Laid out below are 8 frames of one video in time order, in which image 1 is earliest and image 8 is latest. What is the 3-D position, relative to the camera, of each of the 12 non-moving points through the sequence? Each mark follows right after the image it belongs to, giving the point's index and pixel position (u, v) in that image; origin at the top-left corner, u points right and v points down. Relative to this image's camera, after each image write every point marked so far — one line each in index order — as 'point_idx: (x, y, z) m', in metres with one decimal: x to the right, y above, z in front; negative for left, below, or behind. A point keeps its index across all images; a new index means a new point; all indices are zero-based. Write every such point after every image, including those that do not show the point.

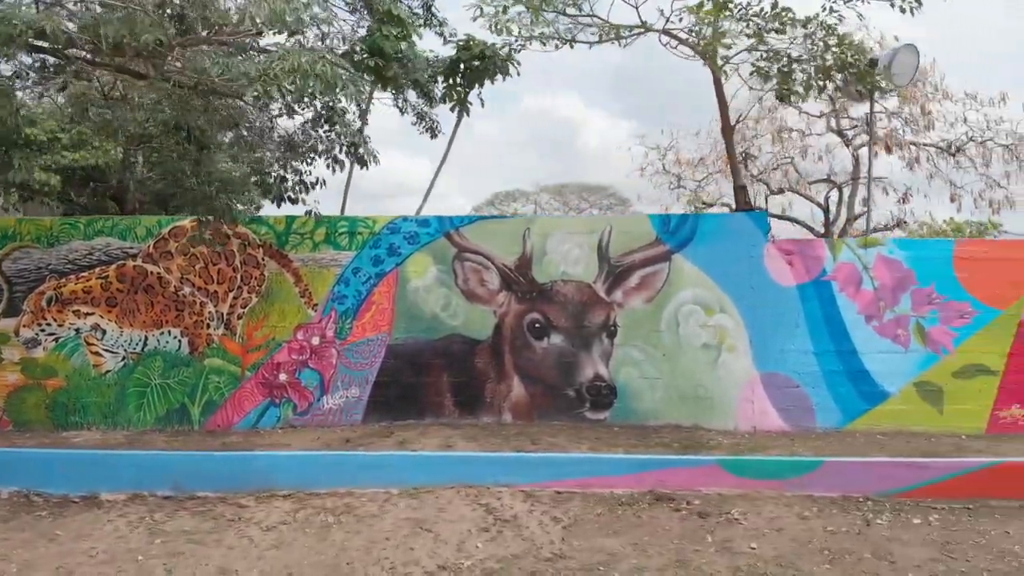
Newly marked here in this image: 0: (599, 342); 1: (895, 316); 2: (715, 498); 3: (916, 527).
0: (+0.9, -0.5, +6.0) m
1: (+3.5, -0.3, +6.0) m
2: (+1.5, -1.5, +4.8) m
3: (+2.8, -1.6, +4.6) m
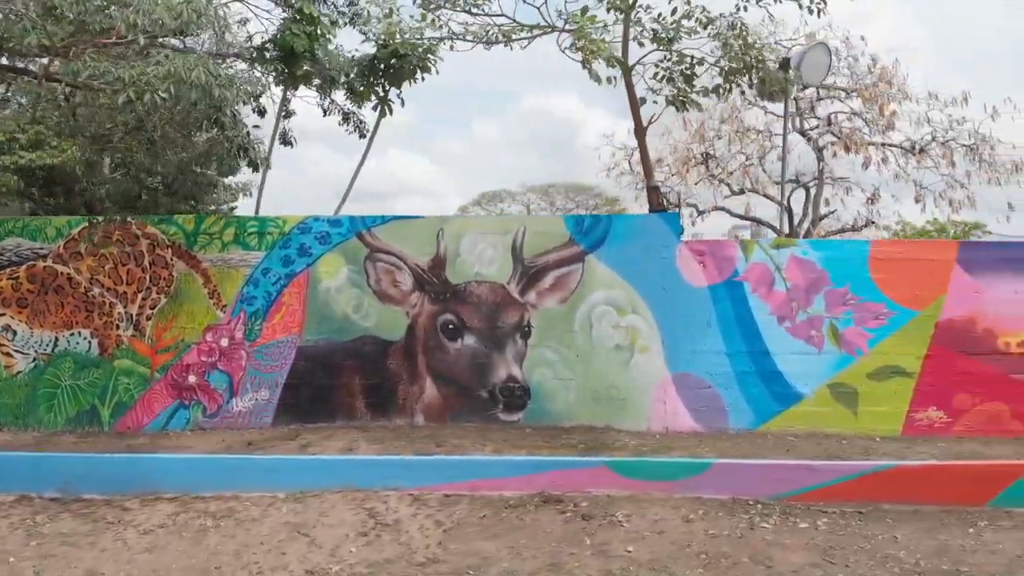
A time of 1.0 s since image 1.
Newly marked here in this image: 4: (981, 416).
0: (+0.1, -0.5, +5.9) m
1: (+2.7, -0.3, +6.0) m
2: (+0.7, -1.5, +4.7) m
3: (+2.0, -1.6, +4.5) m
4: (+4.2, -1.2, +6.0) m
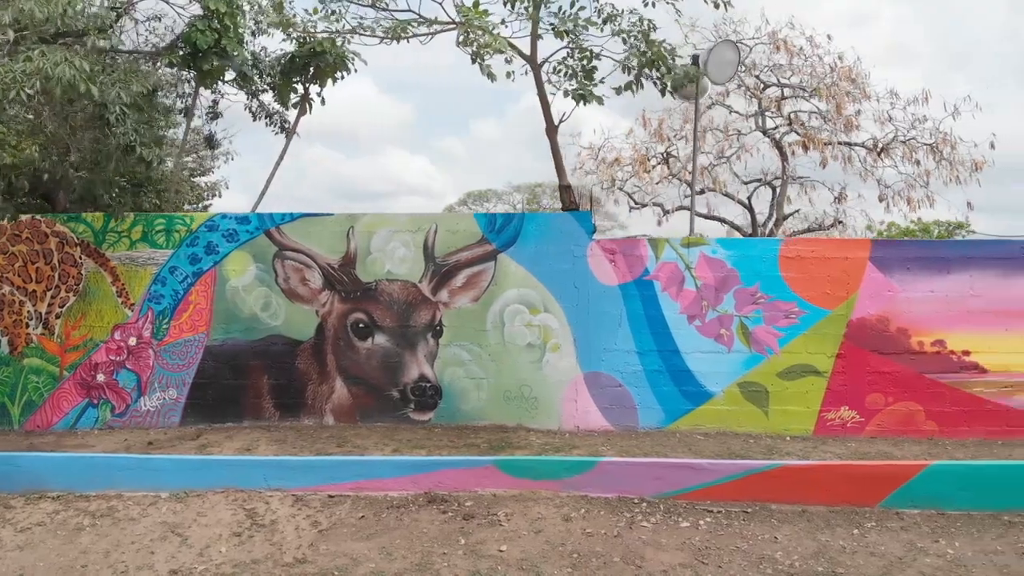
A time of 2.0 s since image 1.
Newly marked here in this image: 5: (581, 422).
0: (-0.8, -0.5, +5.9) m
1: (+1.9, -0.3, +5.9) m
2: (-0.2, -1.5, +4.7) m
3: (+1.2, -1.6, +4.5) m
4: (+3.4, -1.1, +5.9) m
5: (+0.7, -1.2, +5.9) m
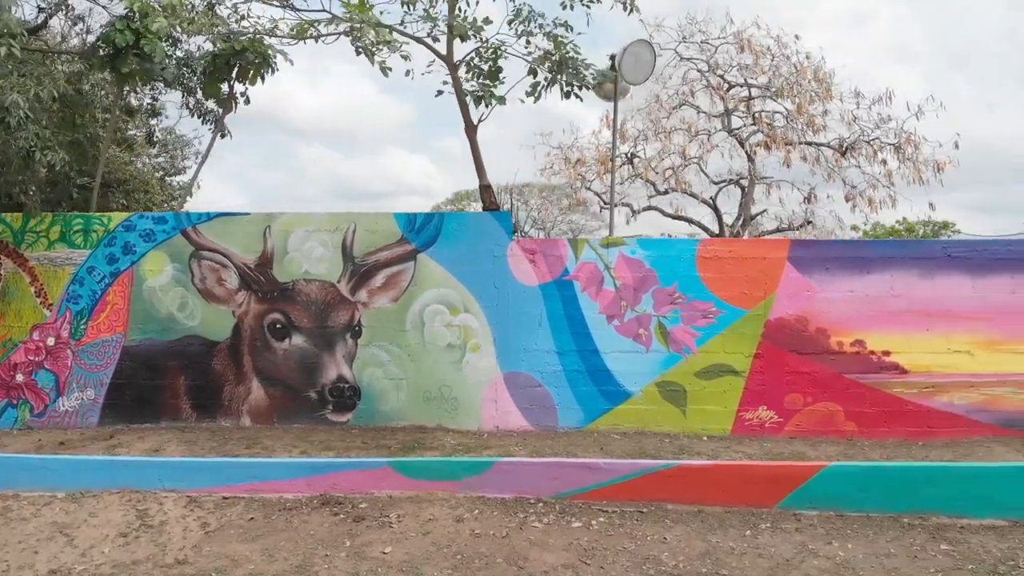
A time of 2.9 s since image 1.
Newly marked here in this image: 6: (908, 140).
0: (-1.5, -0.5, +5.9) m
1: (+1.1, -0.3, +5.9) m
2: (-0.9, -1.5, +4.7) m
3: (+0.4, -1.6, +4.4) m
4: (+2.7, -1.1, +5.9) m
5: (-0.1, -1.2, +5.9) m
6: (+7.4, +2.8, +12.3) m
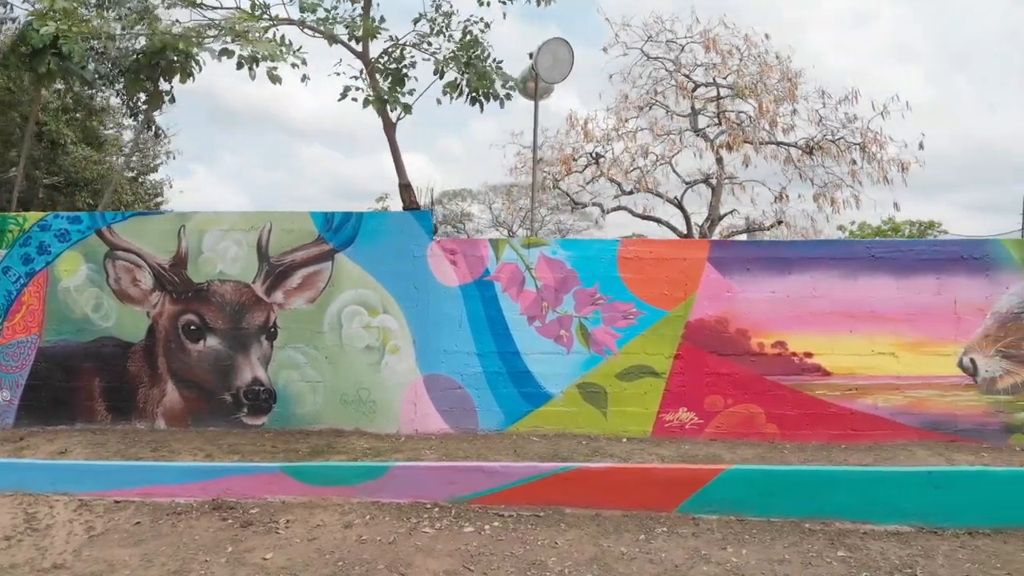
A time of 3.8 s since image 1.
0: (-2.2, -0.5, +5.8) m
1: (+0.4, -0.3, +5.8) m
2: (-1.6, -1.5, +4.6) m
3: (-0.3, -1.6, +4.4) m
4: (+2.0, -1.1, +5.8) m
5: (-0.8, -1.2, +5.9) m
6: (+6.7, +2.7, +12.2) m
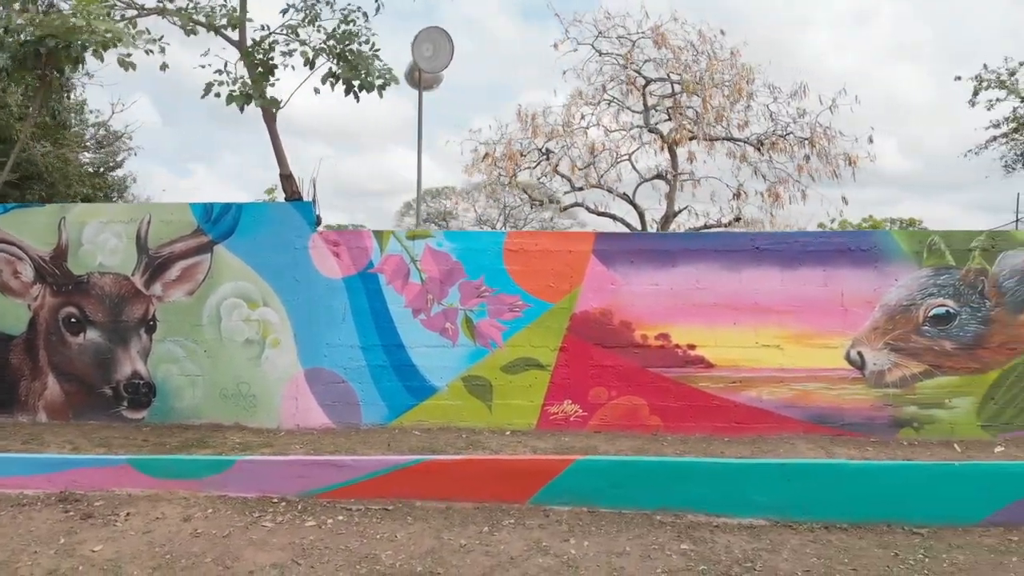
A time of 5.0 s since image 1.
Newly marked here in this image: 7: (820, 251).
0: (-3.3, -0.4, +5.8) m
1: (-0.6, -0.2, +5.8) m
2: (-2.7, -1.4, +4.6) m
3: (-1.4, -1.6, +4.3) m
4: (+0.9, -1.1, +5.8) m
5: (-1.8, -1.1, +5.8) m
6: (+5.7, +2.8, +12.1) m
7: (+2.7, +0.3, +5.7) m
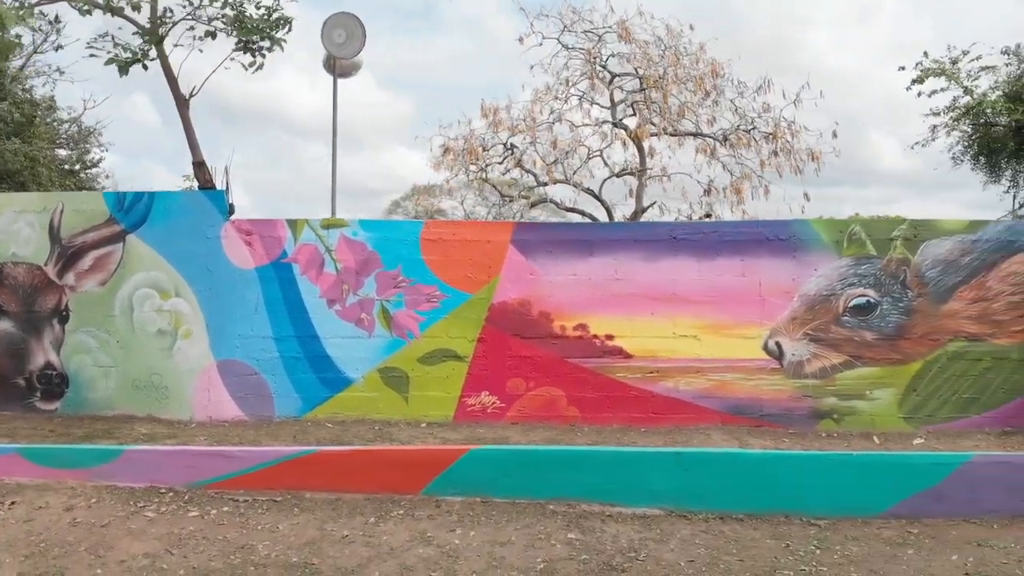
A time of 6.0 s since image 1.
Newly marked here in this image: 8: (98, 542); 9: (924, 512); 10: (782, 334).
0: (-4.0, -0.3, +5.7) m
1: (-1.3, -0.1, +5.7) m
2: (-3.4, -1.4, +4.5) m
3: (-2.1, -1.5, +4.3) m
4: (+0.2, -1.0, +5.7) m
5: (-2.6, -1.1, +5.8) m
6: (+5.0, +2.9, +12.0) m
7: (+1.9, +0.4, +5.6) m
8: (-2.5, -1.5, +4.1) m
9: (+2.8, -1.5, +4.5) m
10: (+2.3, -0.4, +5.6) m
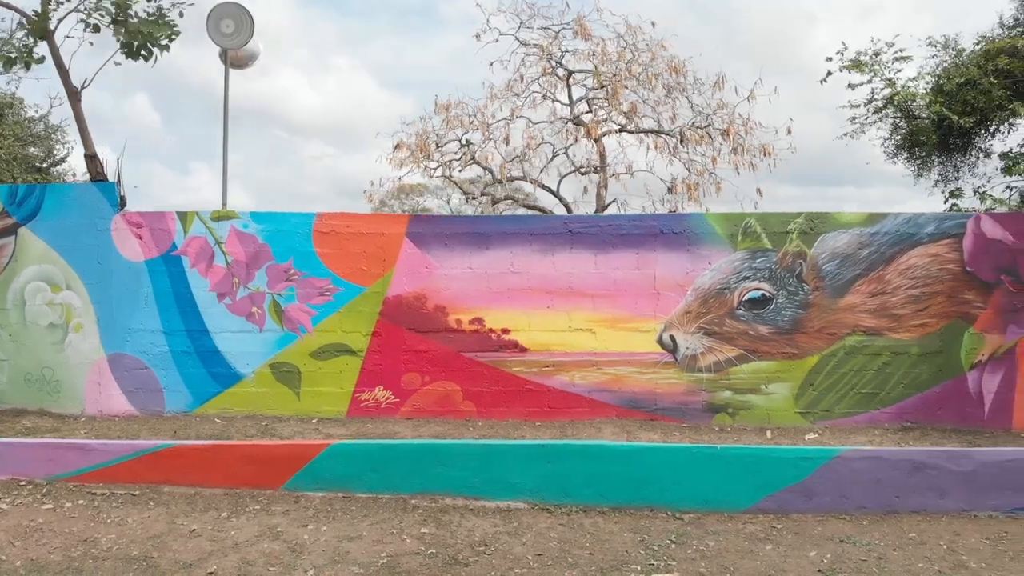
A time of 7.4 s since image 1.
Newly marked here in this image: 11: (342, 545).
0: (-4.9, -0.3, +5.7) m
1: (-2.3, 0.0, +5.7) m
2: (-4.3, -1.3, +4.5) m
3: (-3.0, -1.4, +4.2) m
4: (-0.7, -0.9, +5.7) m
5: (-3.5, -1.0, +5.7) m
6: (+4.1, +3.0, +12.0) m
7: (+1.0, +0.5, +5.6) m
8: (-3.4, -1.5, +4.0) m
9: (+1.9, -1.5, +4.5) m
10: (+1.4, -0.3, +5.6) m
11: (-1.0, -1.5, +4.0) m
